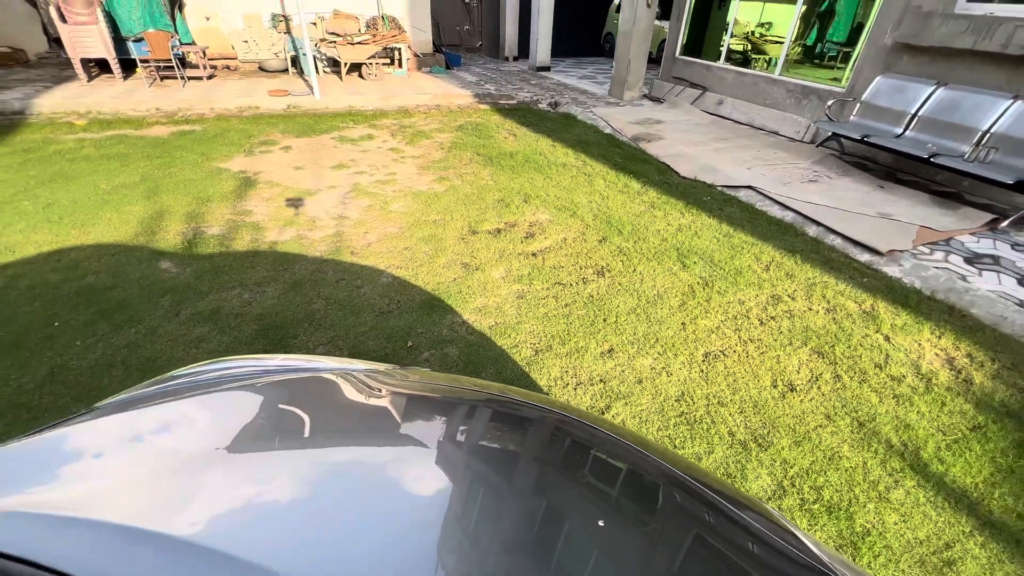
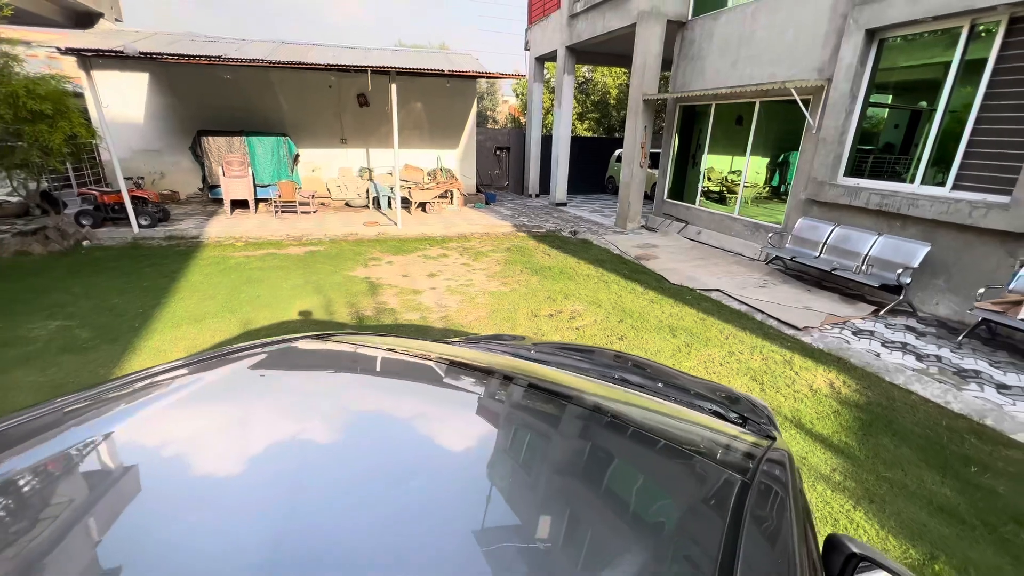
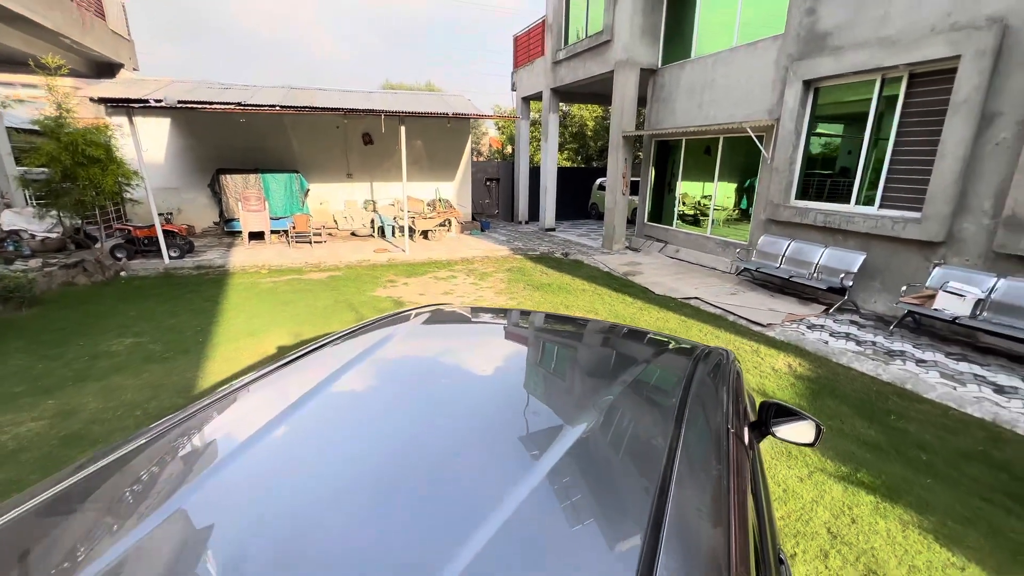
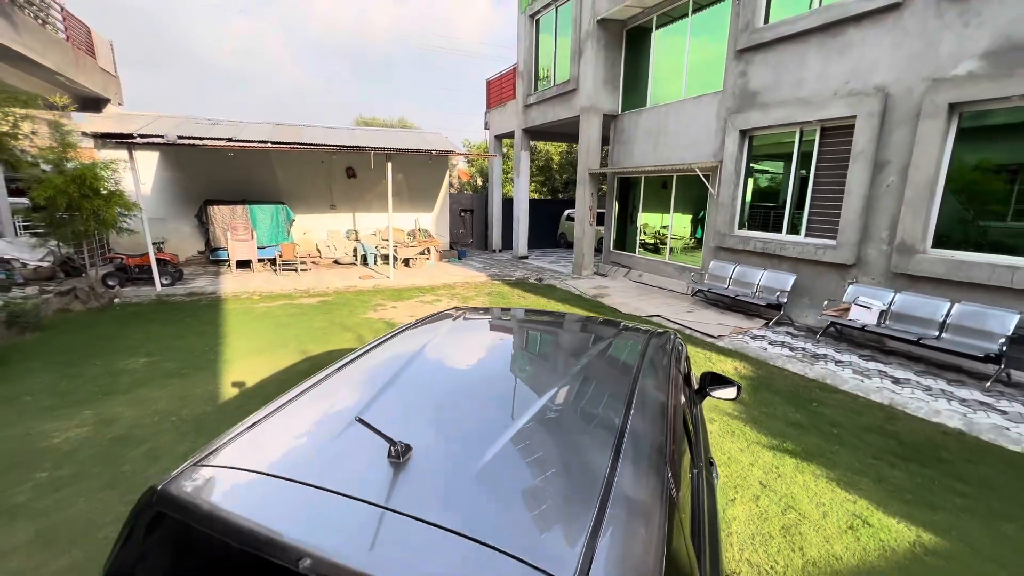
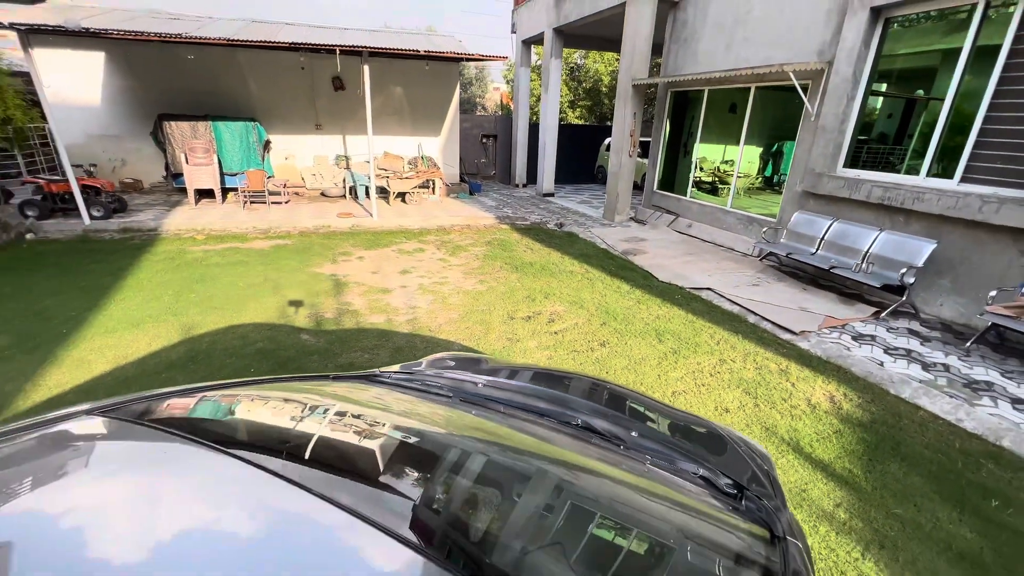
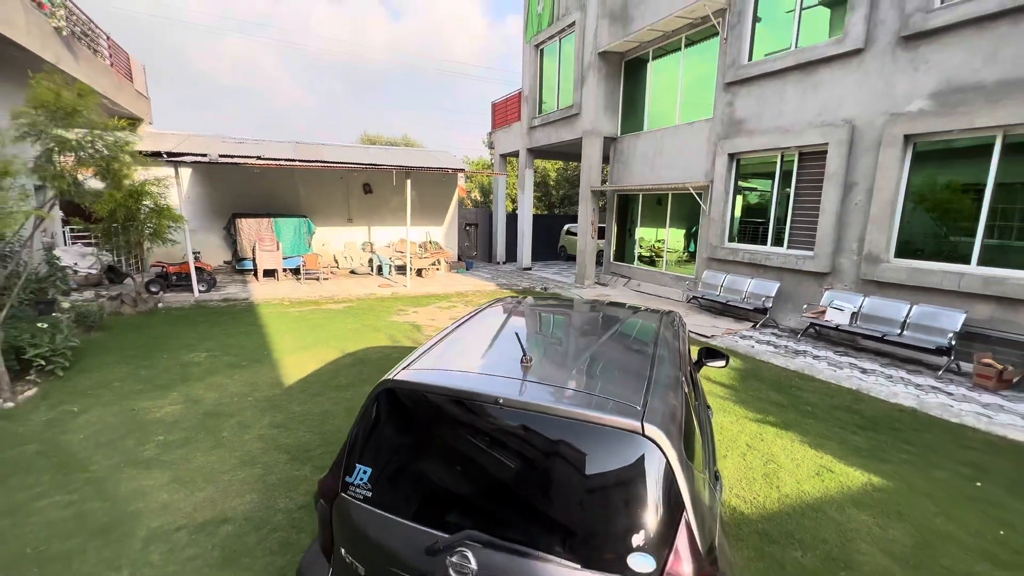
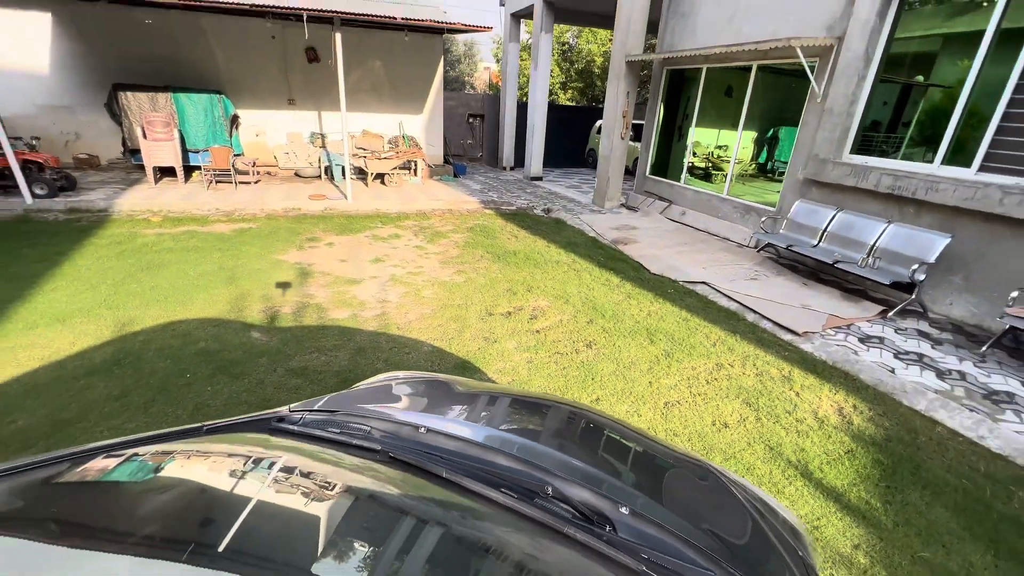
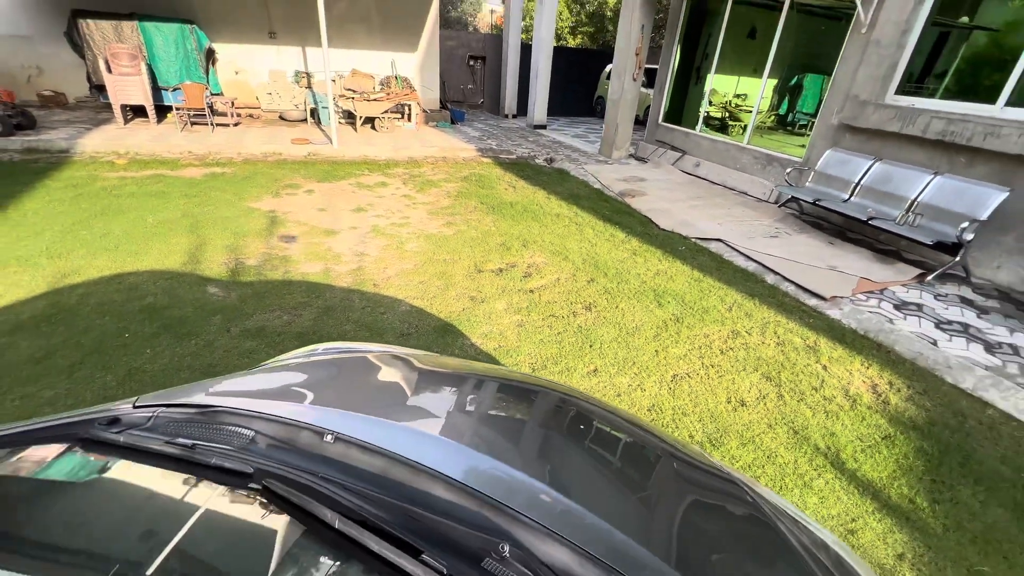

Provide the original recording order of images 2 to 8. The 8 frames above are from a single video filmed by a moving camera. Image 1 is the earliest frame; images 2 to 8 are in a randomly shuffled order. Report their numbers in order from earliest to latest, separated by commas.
8, 7, 5, 2, 3, 4, 6
